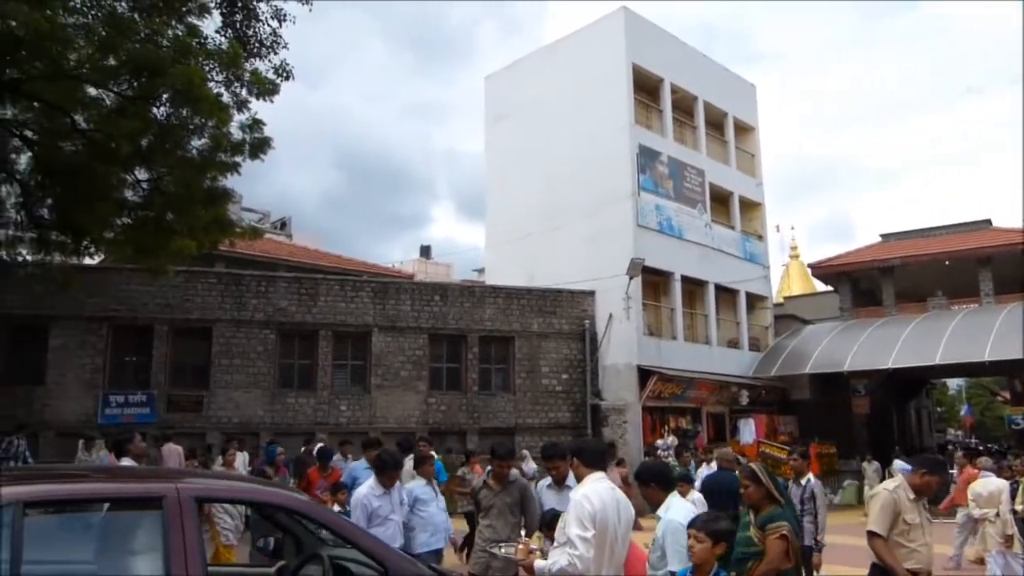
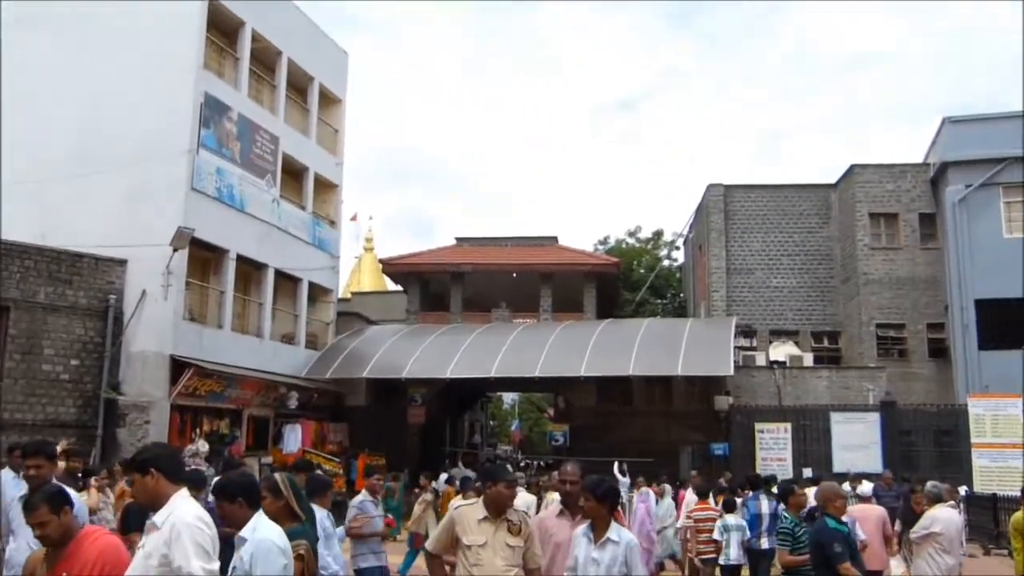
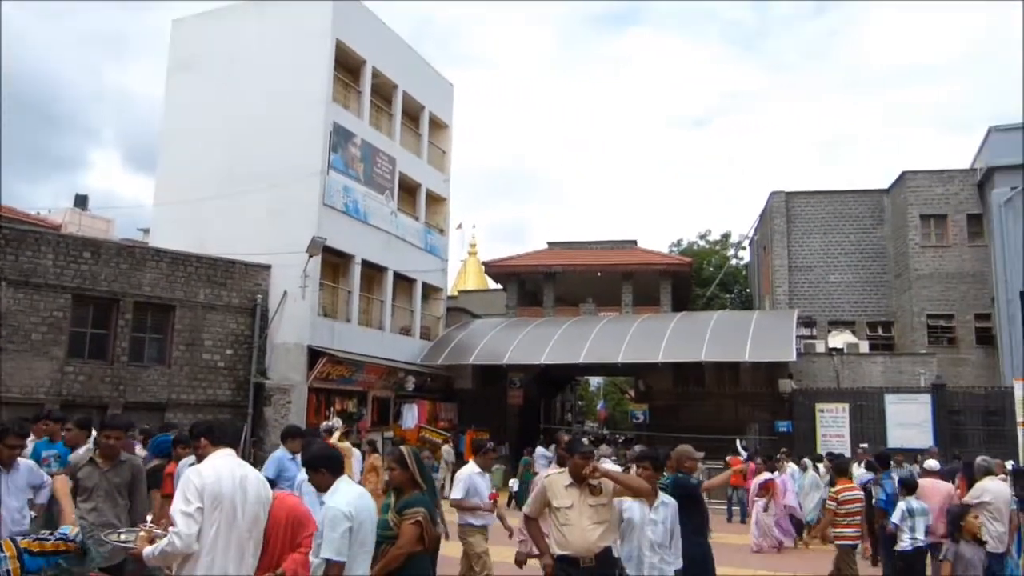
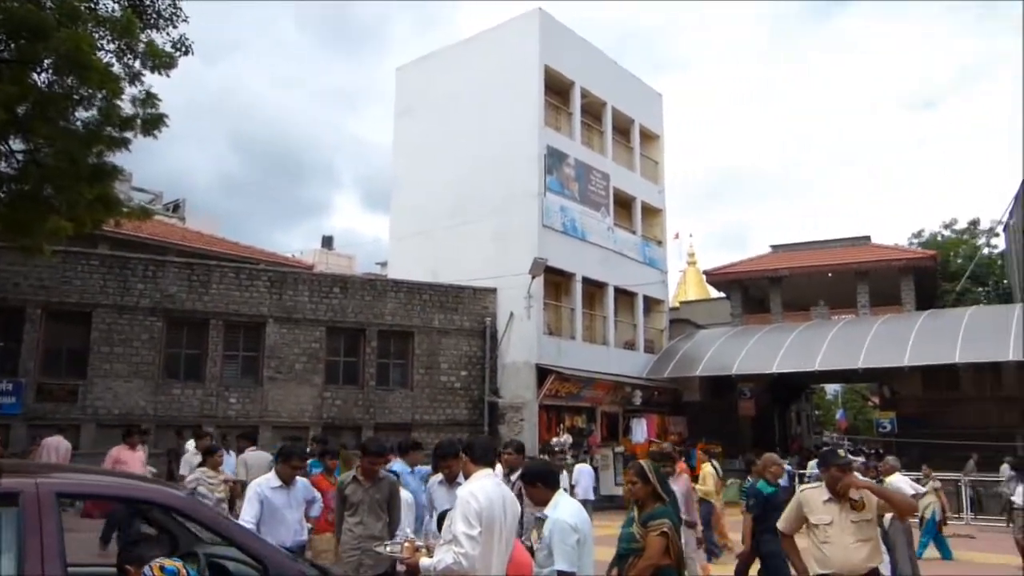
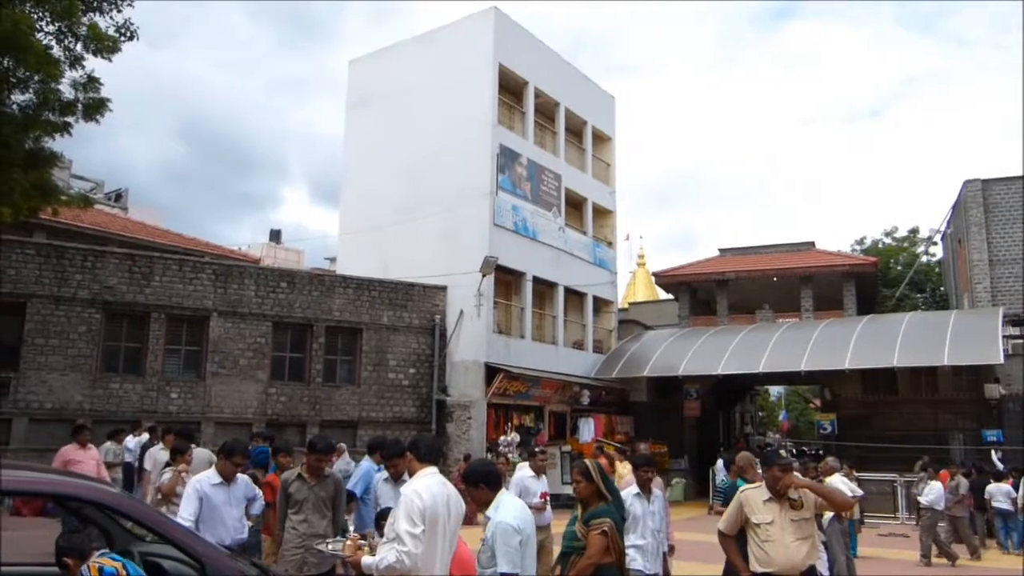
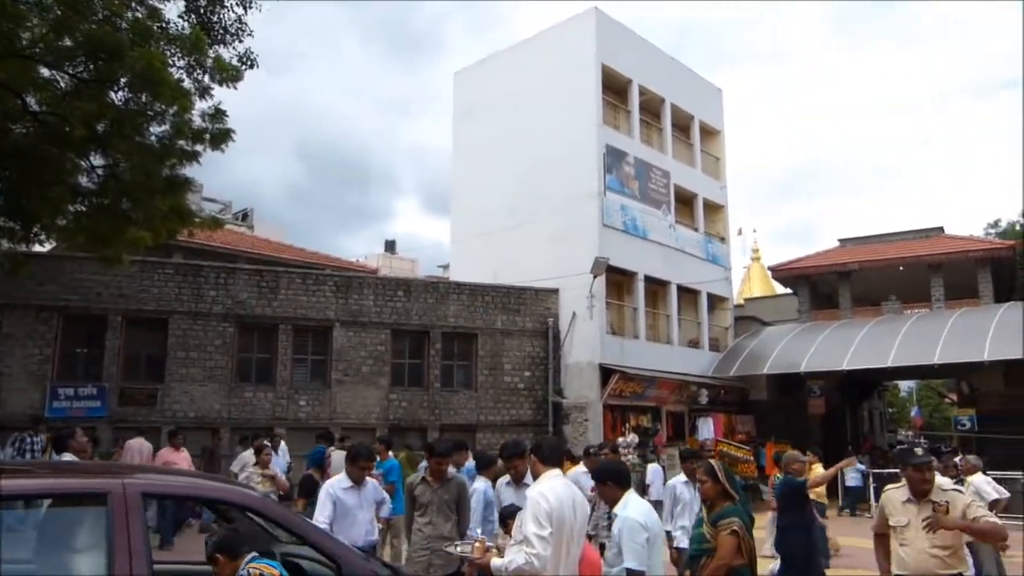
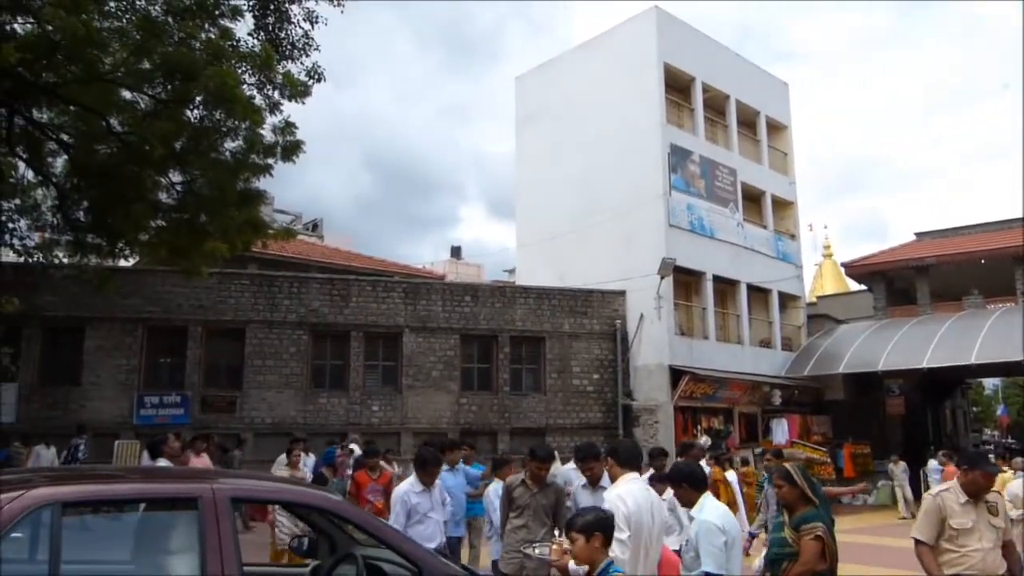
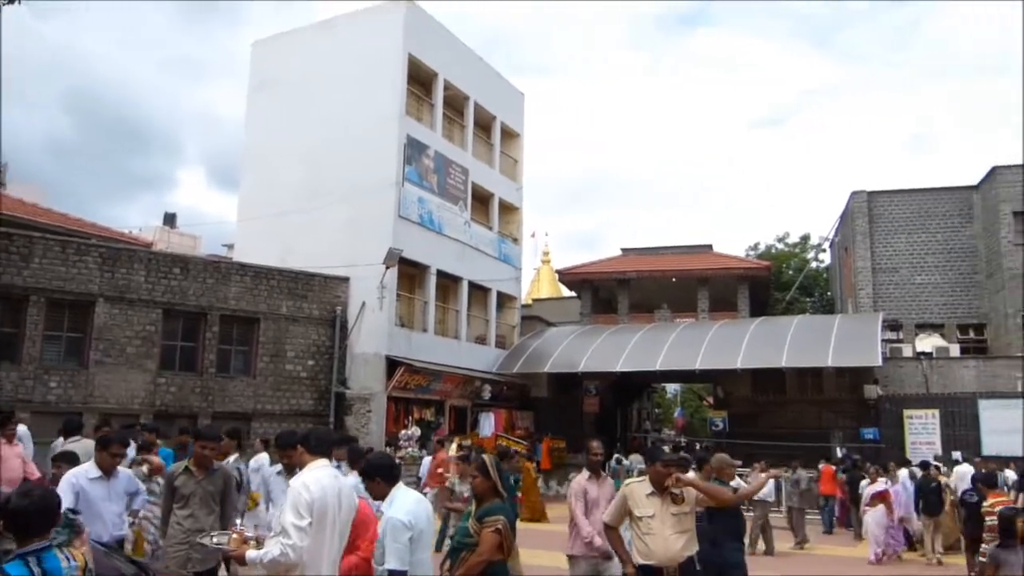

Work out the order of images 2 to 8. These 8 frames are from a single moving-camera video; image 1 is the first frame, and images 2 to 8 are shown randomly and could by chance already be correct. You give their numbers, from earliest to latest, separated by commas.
7, 6, 4, 5, 8, 3, 2
